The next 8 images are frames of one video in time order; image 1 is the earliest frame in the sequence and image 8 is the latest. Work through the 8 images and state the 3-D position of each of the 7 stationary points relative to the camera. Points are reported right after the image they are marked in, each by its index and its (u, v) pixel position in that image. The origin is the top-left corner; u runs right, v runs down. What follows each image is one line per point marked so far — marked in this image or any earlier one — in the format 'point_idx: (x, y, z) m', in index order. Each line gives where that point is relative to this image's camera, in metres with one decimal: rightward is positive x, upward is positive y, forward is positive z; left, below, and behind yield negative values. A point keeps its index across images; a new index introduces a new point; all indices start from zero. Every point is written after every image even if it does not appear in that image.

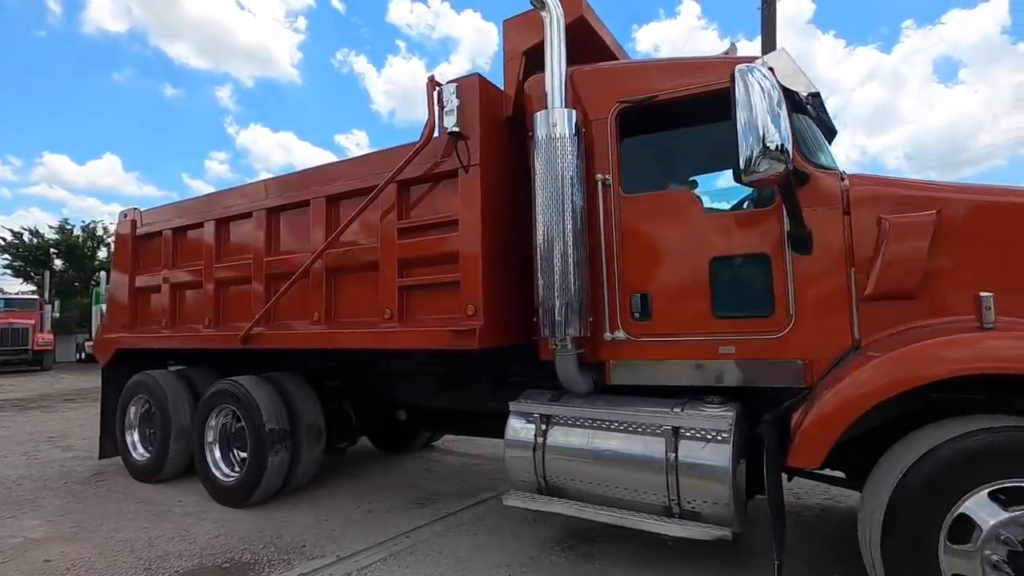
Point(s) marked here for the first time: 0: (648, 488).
0: (+0.7, -0.9, +3.1) m
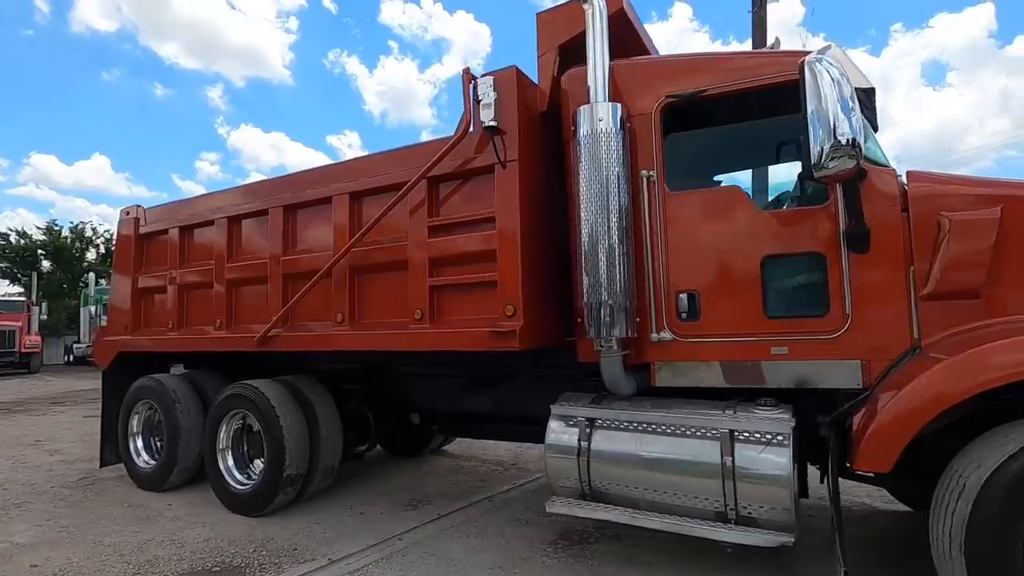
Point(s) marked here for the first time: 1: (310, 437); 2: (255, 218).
0: (+0.9, -0.9, +3.0) m
1: (-1.5, -1.1, +5.0) m
2: (-2.0, +0.6, +5.4) m
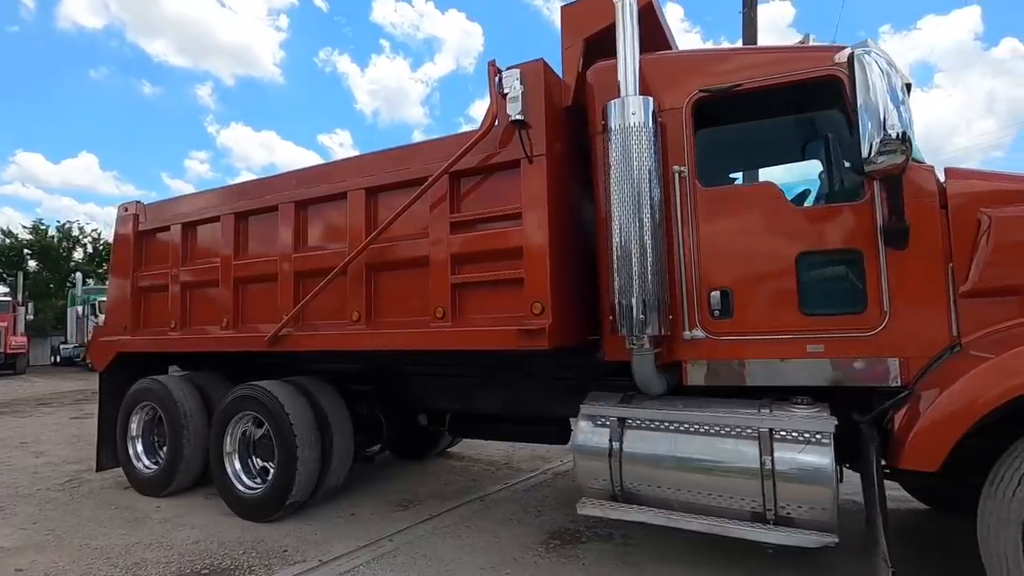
0: (+1.0, -0.9, +3.0) m
1: (-1.4, -1.1, +4.9) m
2: (-1.9, +0.6, +5.3) m
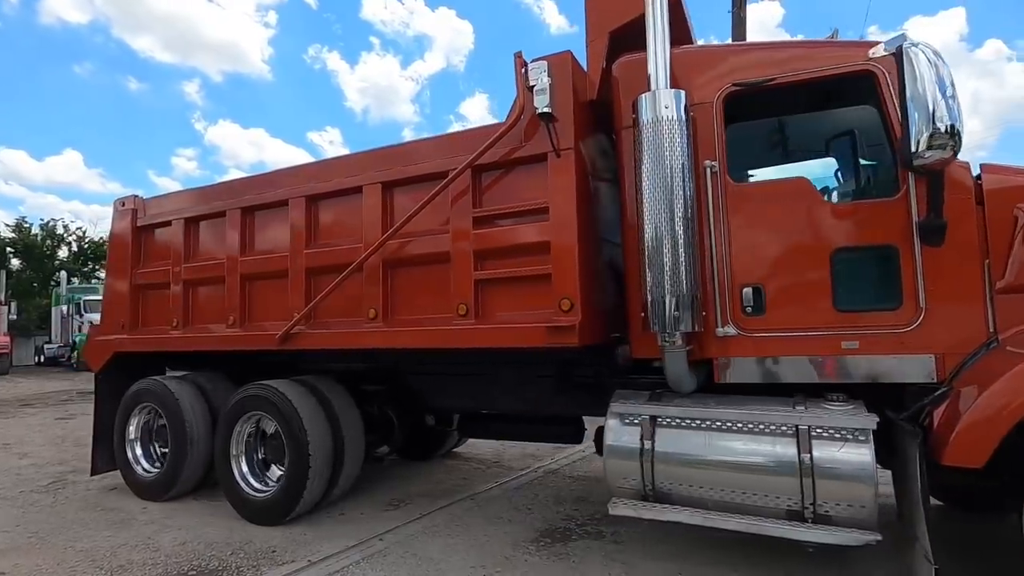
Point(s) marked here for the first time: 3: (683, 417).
0: (+1.2, -0.9, +2.9) m
1: (-1.3, -1.1, +4.8) m
2: (-1.8, +0.6, +5.2) m
3: (+0.8, -0.6, +3.2) m
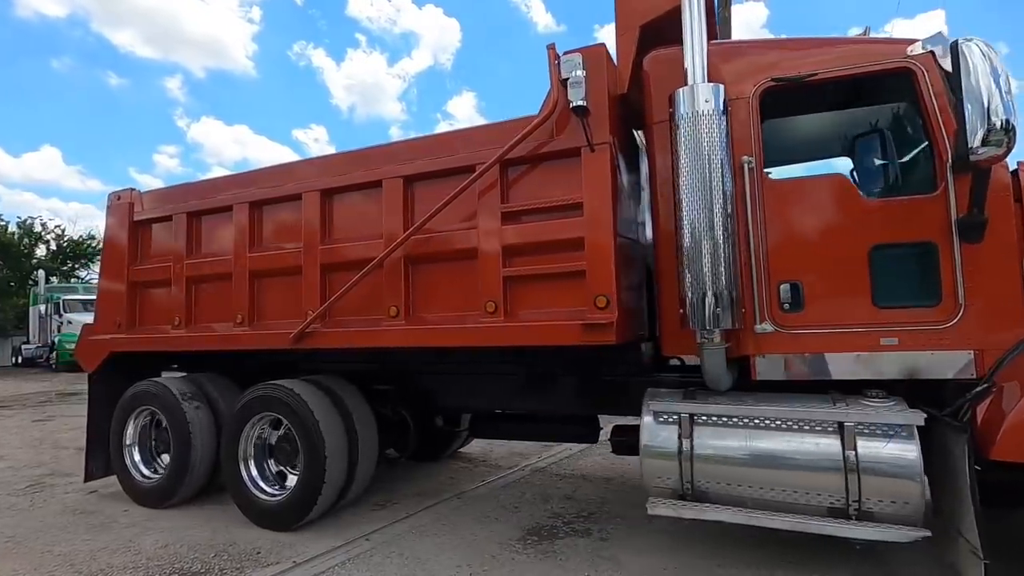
0: (+1.3, -0.9, +2.9) m
1: (-1.1, -1.1, +4.7) m
2: (-1.7, +0.6, +5.1) m
3: (+1.0, -0.6, +3.2) m
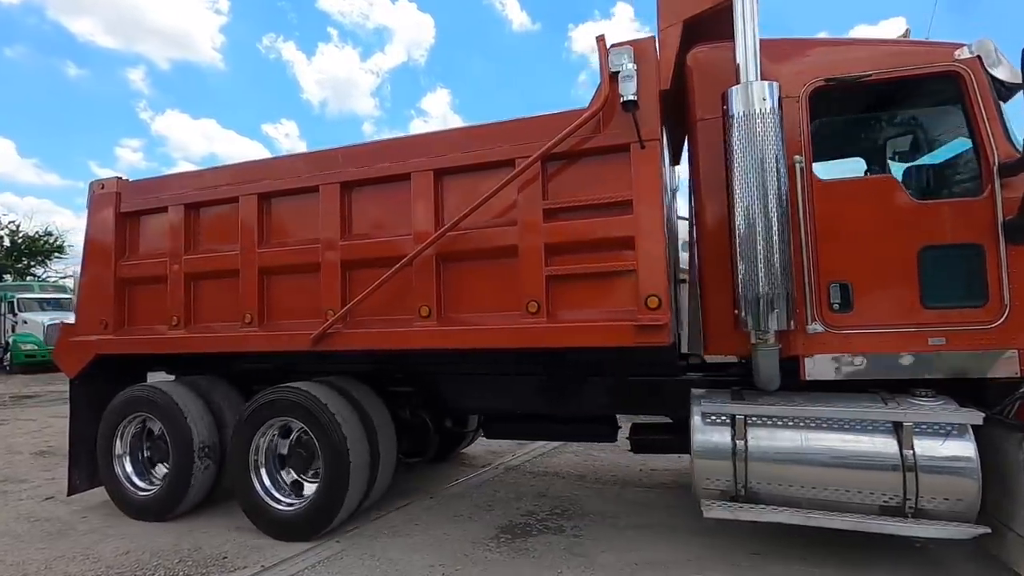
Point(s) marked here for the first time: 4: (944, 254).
0: (+1.6, -0.9, +2.9) m
1: (-1.0, -1.1, +4.6) m
2: (-1.6, +0.6, +4.9) m
3: (+1.2, -0.6, +3.2) m
4: (+2.0, +0.2, +3.1) m
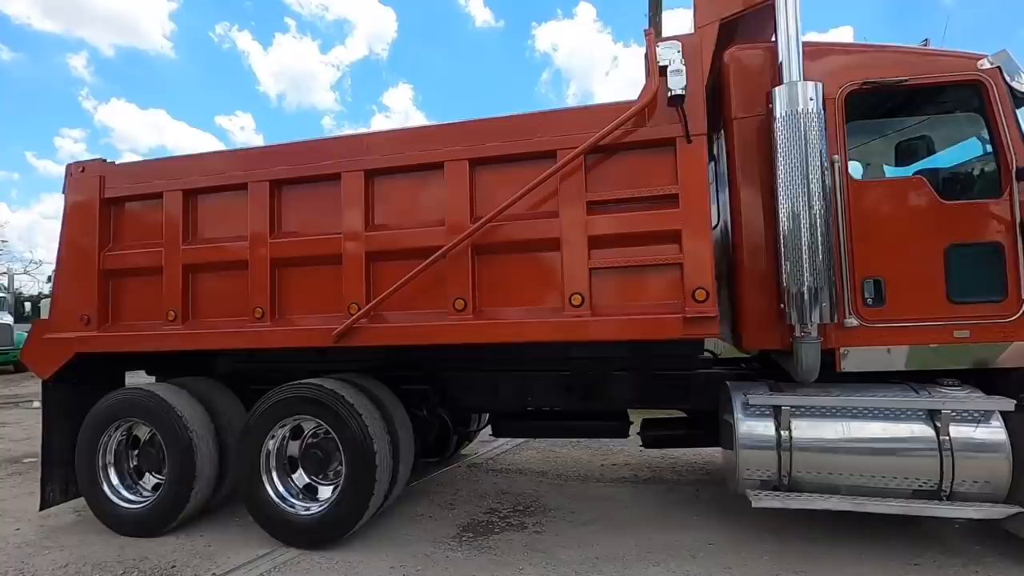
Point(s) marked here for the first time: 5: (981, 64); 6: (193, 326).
0: (+1.8, -0.8, +3.1) m
1: (-0.8, -1.0, +4.6) m
2: (-1.5, +0.7, +4.8) m
3: (+1.5, -0.6, +3.3) m
4: (+2.2, +0.2, +3.3) m
5: (+2.4, +1.1, +3.4) m
6: (-2.7, -0.3, +5.6) m
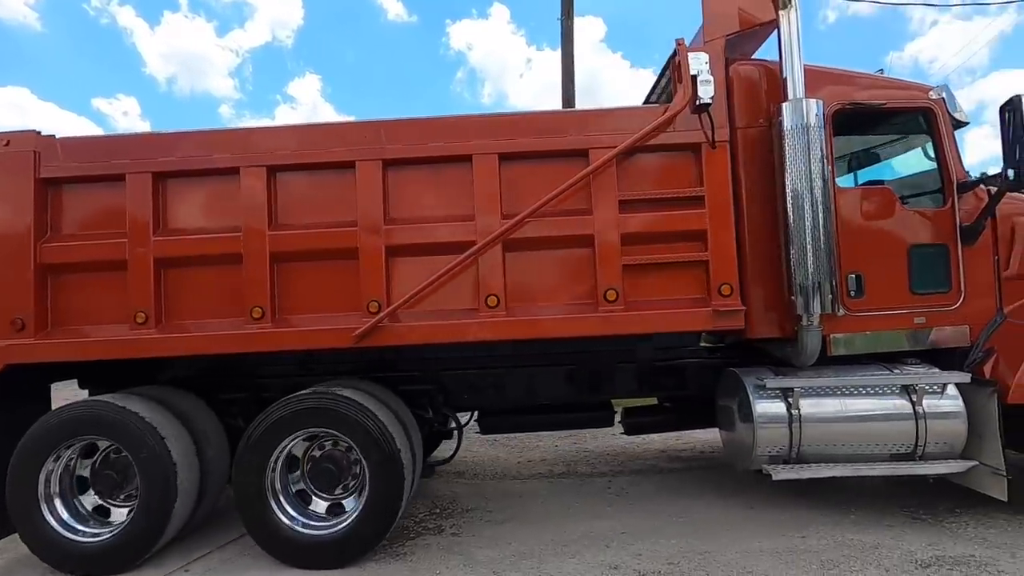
0: (+2.1, -0.8, +3.7) m
1: (-0.8, -1.0, +4.7) m
2: (-1.5, +0.7, +4.9) m
3: (+1.7, -0.5, +3.8) m
4: (+2.5, +0.2, +4.0) m
5: (+2.6, +1.2, +4.1) m
6: (-2.8, -0.3, +5.4) m
